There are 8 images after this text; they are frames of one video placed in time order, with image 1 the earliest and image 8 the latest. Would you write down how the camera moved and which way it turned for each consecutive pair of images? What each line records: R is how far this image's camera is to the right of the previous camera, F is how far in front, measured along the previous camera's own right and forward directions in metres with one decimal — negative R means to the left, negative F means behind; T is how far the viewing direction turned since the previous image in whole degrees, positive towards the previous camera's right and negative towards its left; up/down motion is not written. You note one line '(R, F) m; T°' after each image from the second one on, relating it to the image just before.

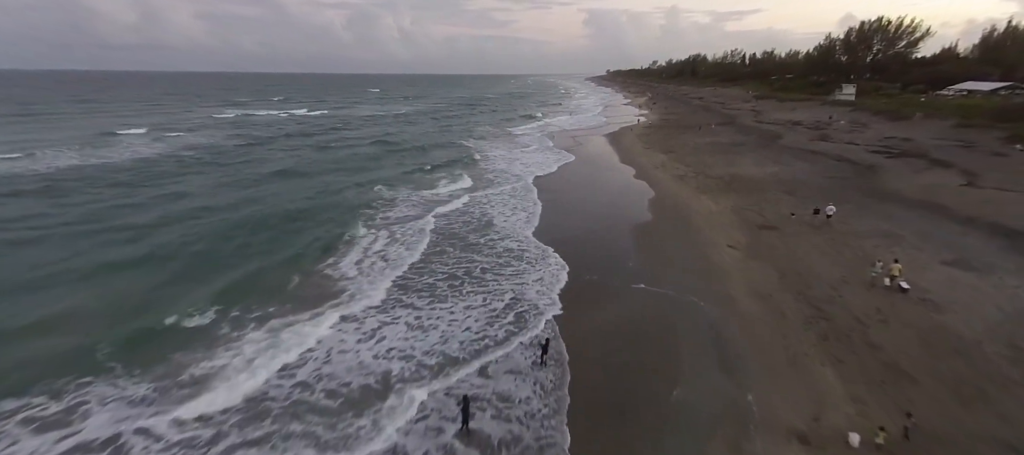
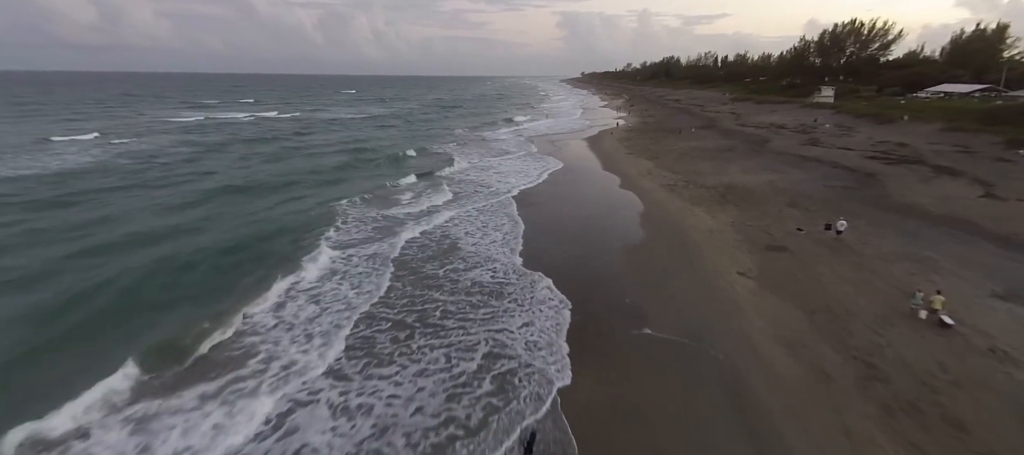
(+0.1, +1.4) m; +3°
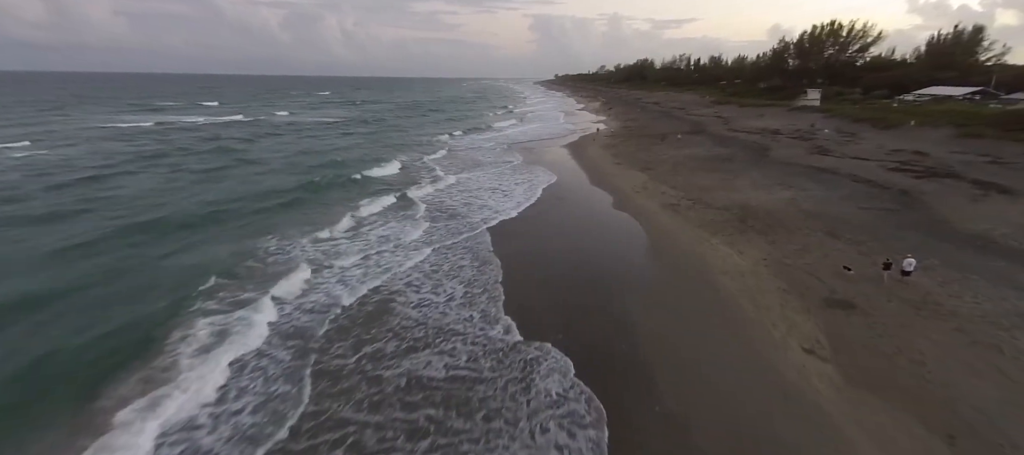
(+0.1, +2.4) m; +3°
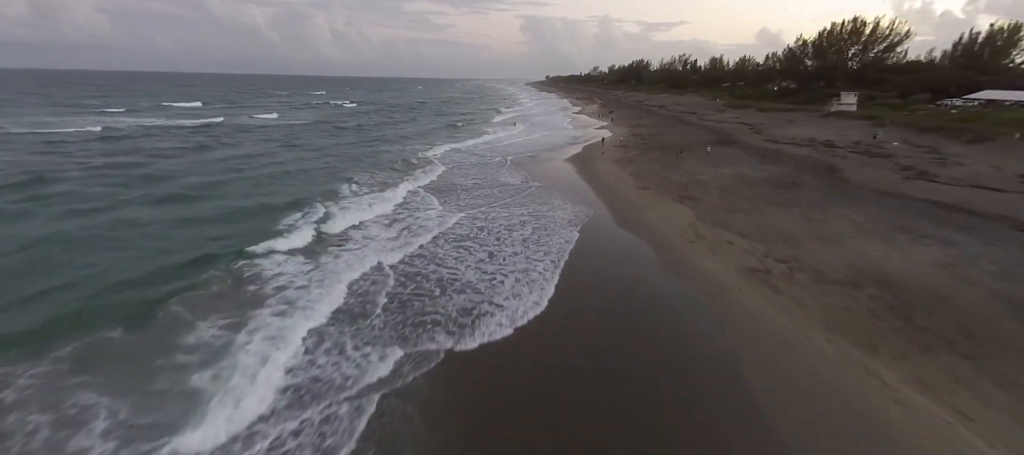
(-0.1, +4.2) m; +1°
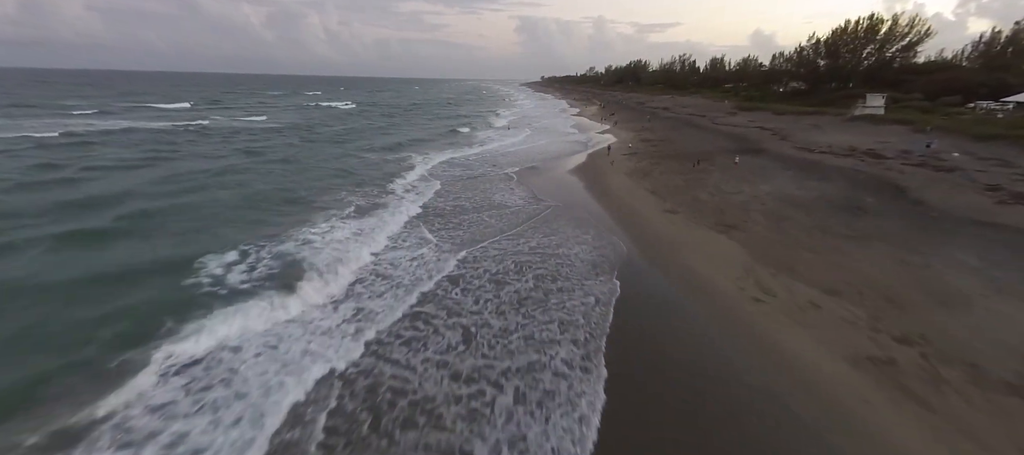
(-0.1, +2.3) m; +1°
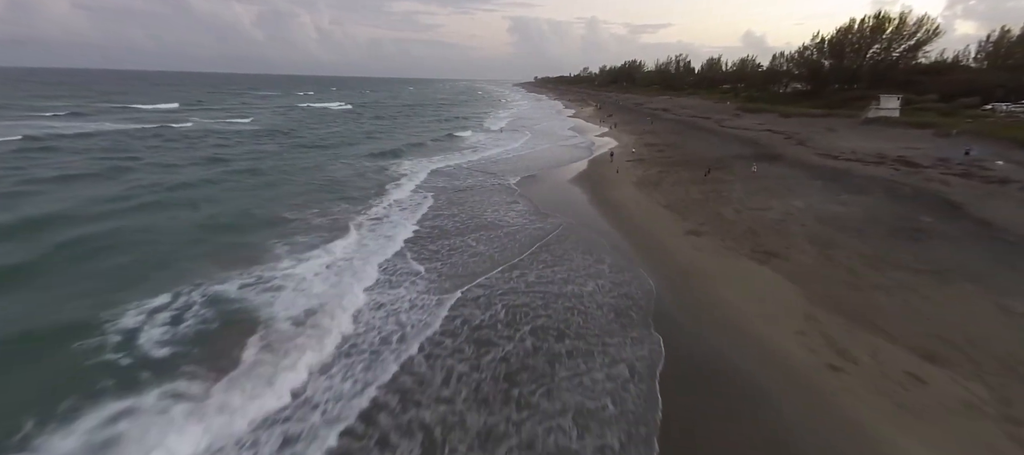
(-0.1, +1.5) m; +1°
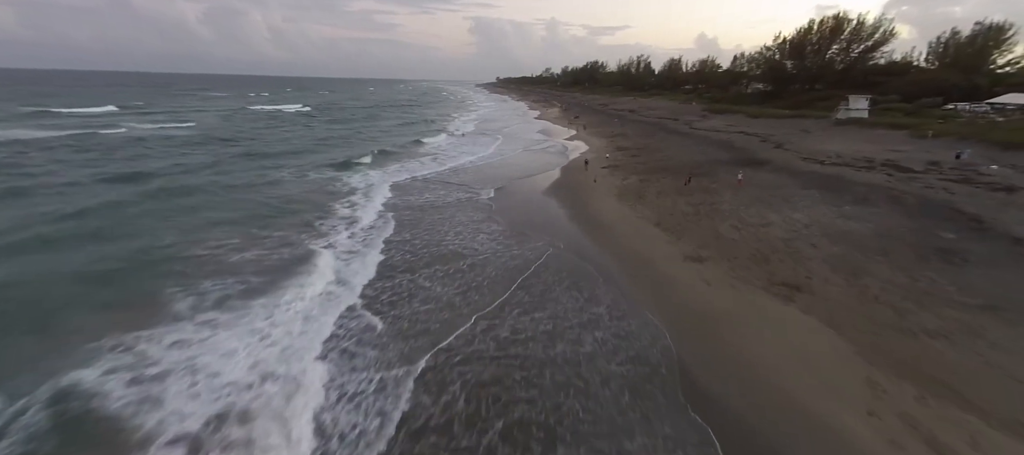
(0.0, +1.8) m; +5°
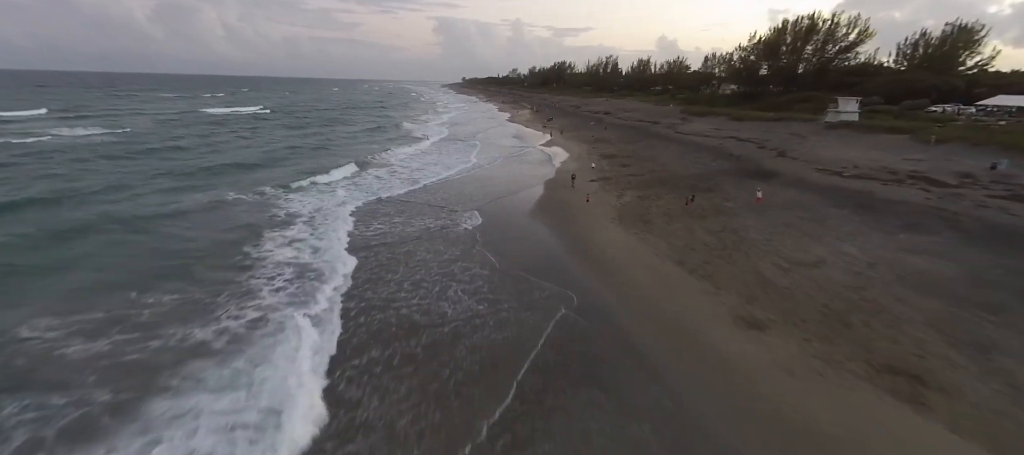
(-0.3, +2.6) m; +4°
